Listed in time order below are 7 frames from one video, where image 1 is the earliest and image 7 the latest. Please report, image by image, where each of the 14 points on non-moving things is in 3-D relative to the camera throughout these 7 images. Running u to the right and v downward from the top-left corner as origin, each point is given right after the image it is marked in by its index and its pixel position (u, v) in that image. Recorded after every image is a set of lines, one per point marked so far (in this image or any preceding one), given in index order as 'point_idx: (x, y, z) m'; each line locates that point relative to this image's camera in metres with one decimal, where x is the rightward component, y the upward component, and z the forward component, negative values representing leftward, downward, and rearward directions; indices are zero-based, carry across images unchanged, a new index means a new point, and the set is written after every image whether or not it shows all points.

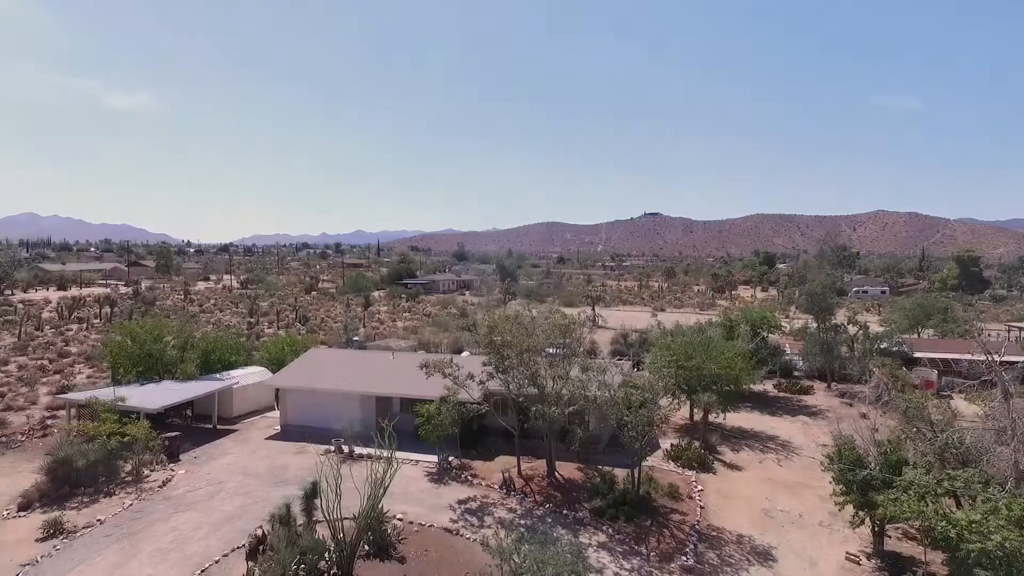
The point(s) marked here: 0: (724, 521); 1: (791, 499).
0: (+6.0, -6.6, +16.5) m
1: (+8.7, -6.5, +18.0) m
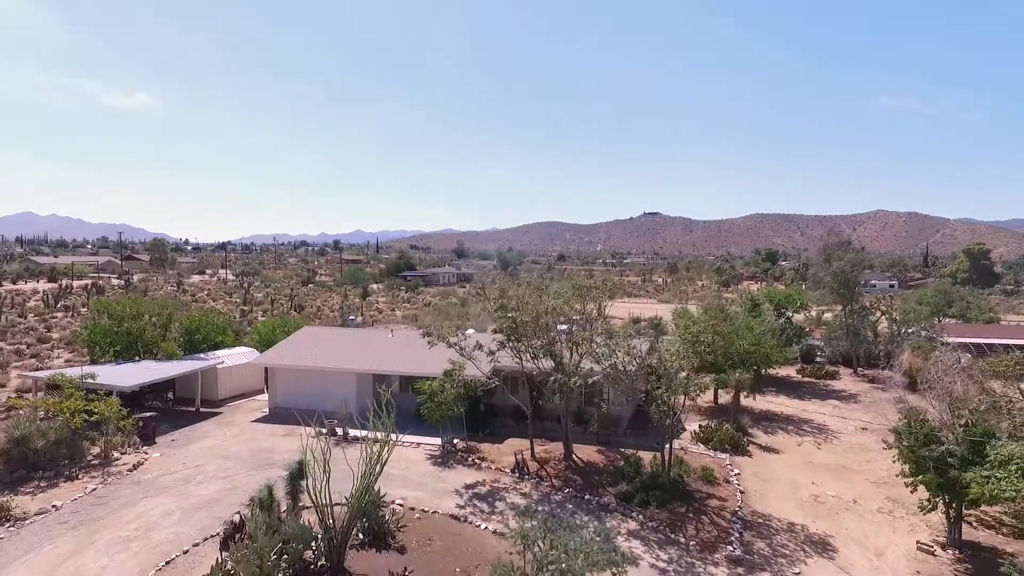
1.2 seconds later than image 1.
0: (+6.4, -5.5, +14.5) m
1: (+9.1, -5.4, +16.0) m
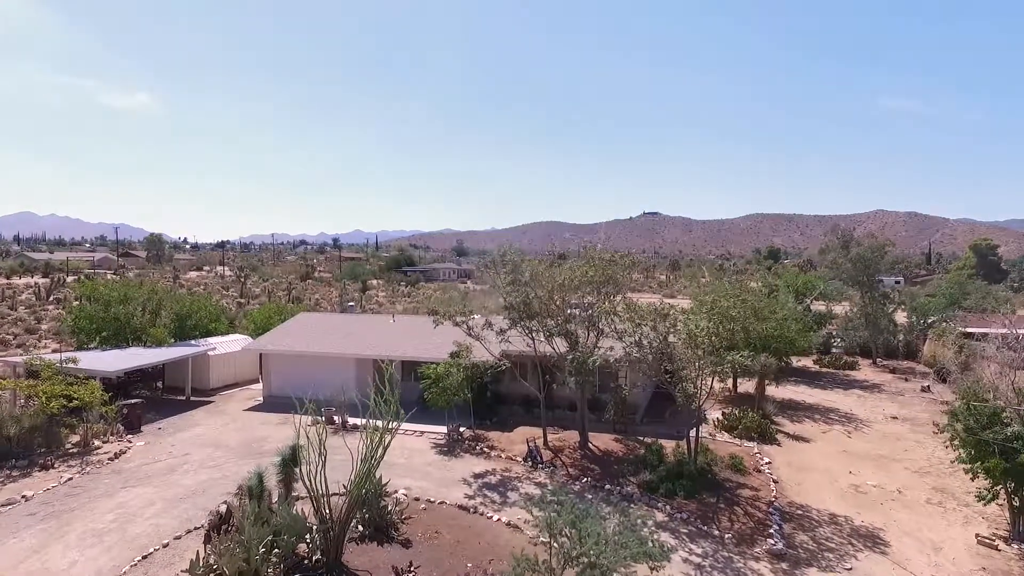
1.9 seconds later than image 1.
0: (+6.7, -4.8, +13.3) m
1: (+9.4, -4.7, +14.8) m
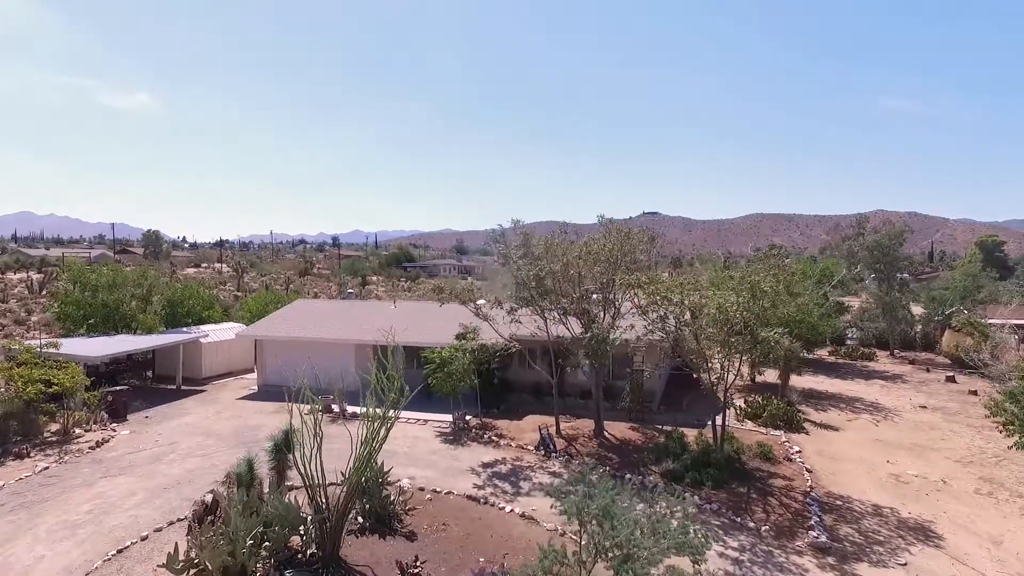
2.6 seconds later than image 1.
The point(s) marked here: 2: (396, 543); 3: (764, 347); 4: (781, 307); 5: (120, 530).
0: (+7.0, -4.2, +12.2) m
1: (+9.6, -4.1, +13.7) m
2: (-2.0, -4.3, +9.9) m
3: (+5.8, -1.3, +13.3) m
4: (+7.7, -0.6, +16.9) m
5: (-6.9, -4.3, +10.3) m
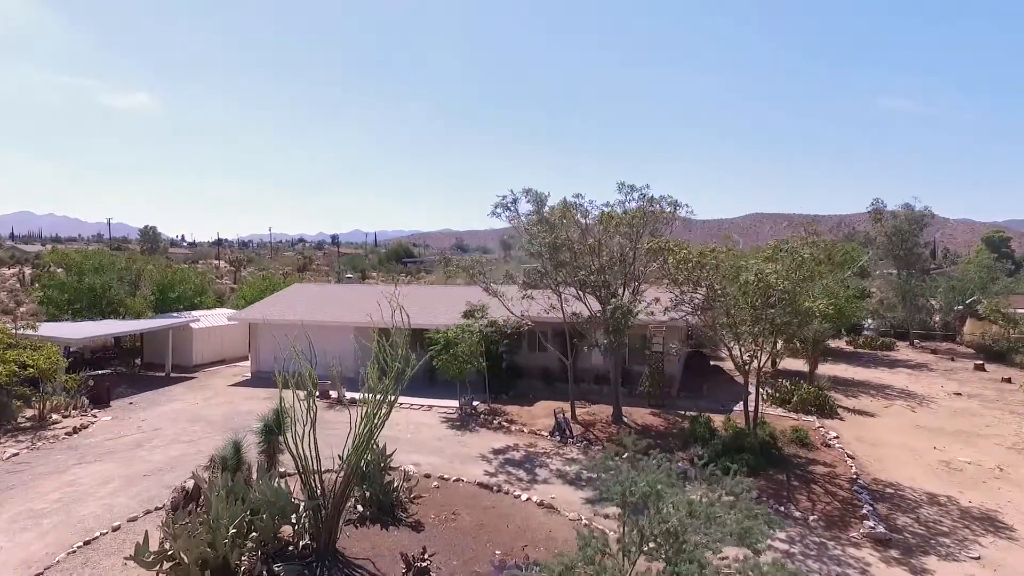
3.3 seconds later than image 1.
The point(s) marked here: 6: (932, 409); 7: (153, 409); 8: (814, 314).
0: (+7.2, -3.6, +11.1) m
1: (+9.9, -3.5, +12.6) m
2: (-1.7, -3.7, +8.8) m
3: (+6.1, -0.7, +12.2) m
4: (+8.0, 0.0, +15.8) m
5: (-6.6, -3.6, +9.1) m
6: (+11.5, -3.3, +16.0) m
7: (-9.6, -3.2, +15.5) m
8: (+6.3, -0.5, +12.2) m
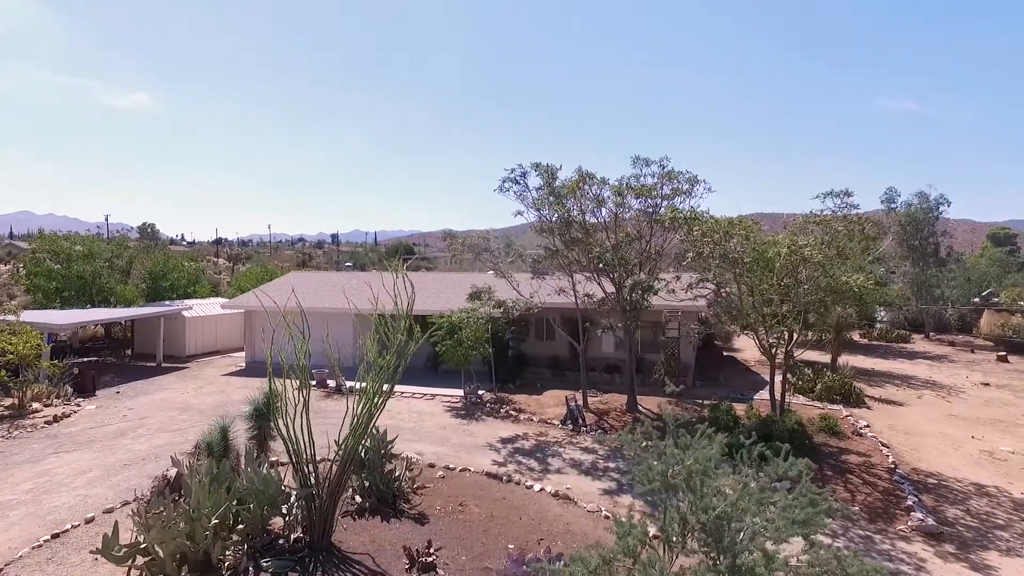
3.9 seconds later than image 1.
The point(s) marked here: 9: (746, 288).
0: (+7.4, -3.1, +10.3) m
1: (+10.1, -3.0, +11.8) m
2: (-1.5, -3.3, +8.0) m
3: (+6.3, -0.2, +11.4) m
4: (+8.2, +0.5, +15.0) m
5: (-6.4, -3.2, +8.3) m
6: (+11.7, -2.9, +15.1) m
7: (-9.4, -2.8, +14.7) m
8: (+6.5, -0.1, +11.4) m
9: (+4.5, 0.0, +11.3) m
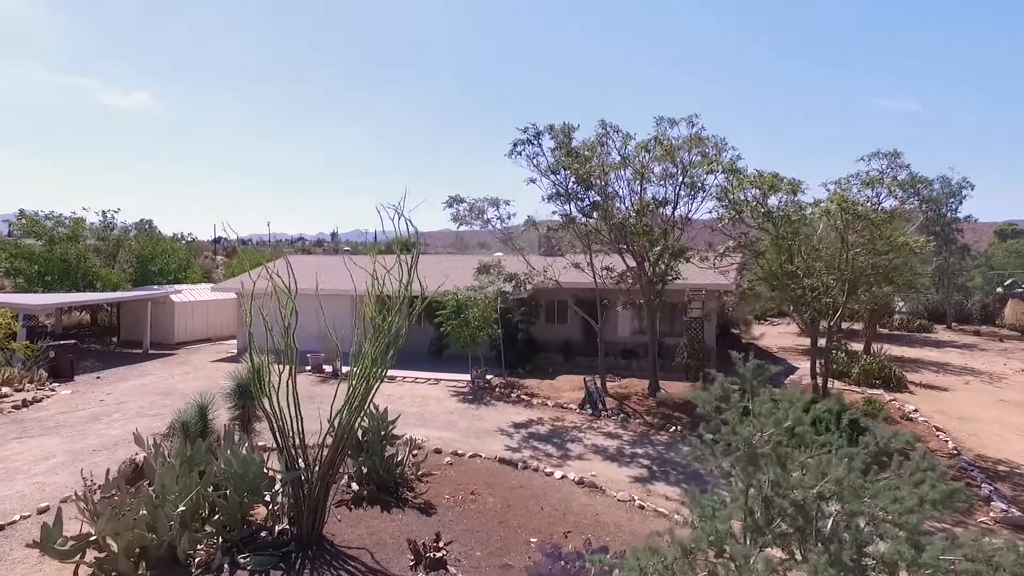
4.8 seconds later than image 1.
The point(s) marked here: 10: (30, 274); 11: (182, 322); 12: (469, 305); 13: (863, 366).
0: (+7.7, -2.6, +9.2) m
1: (+10.4, -2.5, +10.7) m
2: (-1.2, -2.7, +6.9) m
3: (+6.5, +0.3, +10.3) m
4: (+8.5, +1.0, +13.9) m
5: (-6.2, -2.6, +7.2) m
6: (+11.9, -2.3, +14.1) m
7: (-9.1, -2.2, +13.7) m
8: (+6.7, +0.4, +10.3) m
9: (+4.8, +0.6, +10.2) m
10: (-16.4, +0.5, +19.9) m
11: (-10.9, -1.1, +19.2) m
12: (-1.0, -0.4, +12.9) m
13: (+7.8, -1.7, +12.9) m
